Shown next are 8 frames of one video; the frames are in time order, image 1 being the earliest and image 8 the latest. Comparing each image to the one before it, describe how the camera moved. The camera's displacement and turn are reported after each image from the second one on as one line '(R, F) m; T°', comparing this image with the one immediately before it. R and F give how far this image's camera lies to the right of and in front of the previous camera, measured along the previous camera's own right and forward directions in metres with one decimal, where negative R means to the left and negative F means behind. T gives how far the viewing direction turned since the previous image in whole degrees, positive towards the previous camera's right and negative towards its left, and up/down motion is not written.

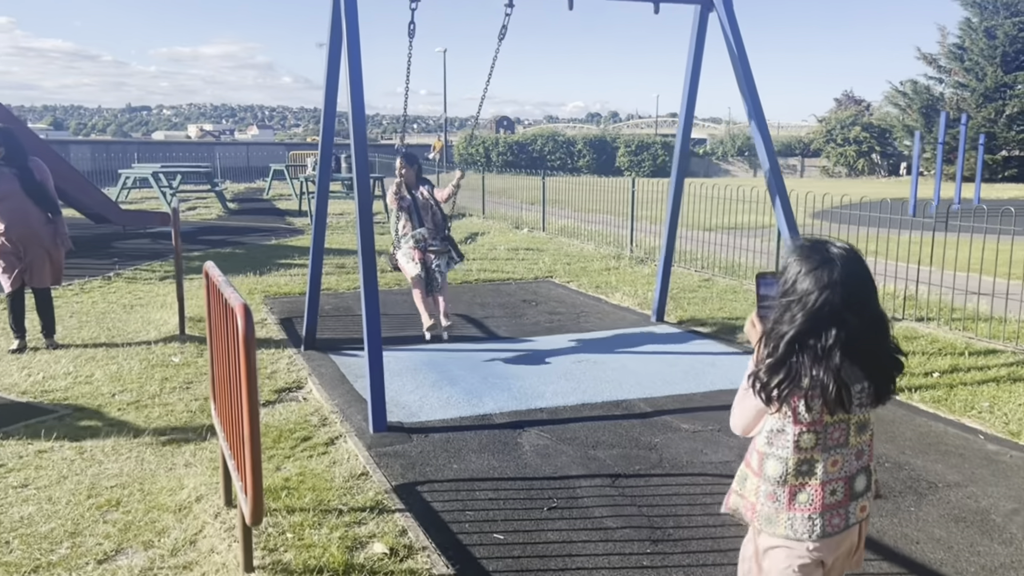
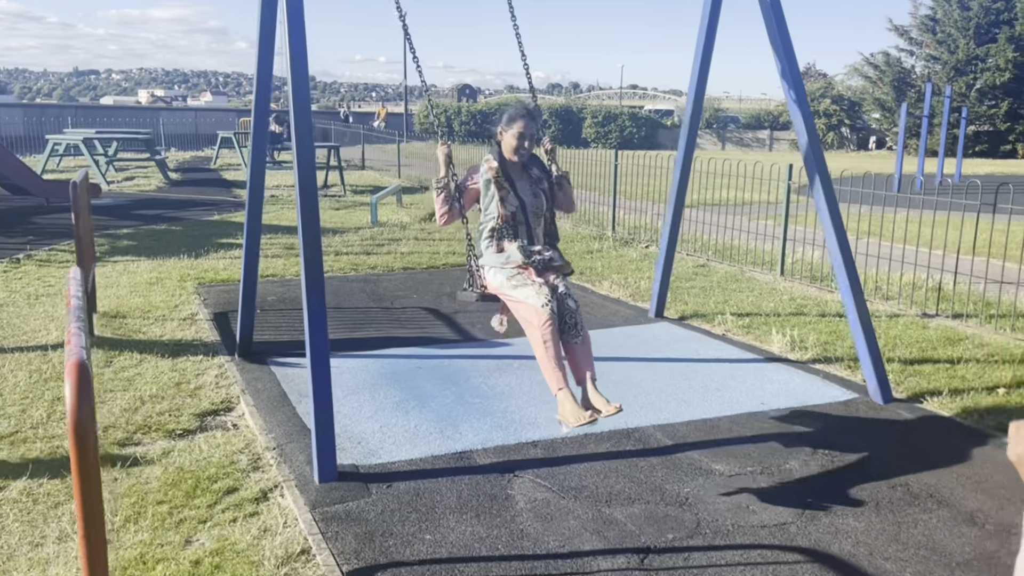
(-0.1, +1.1) m; +3°
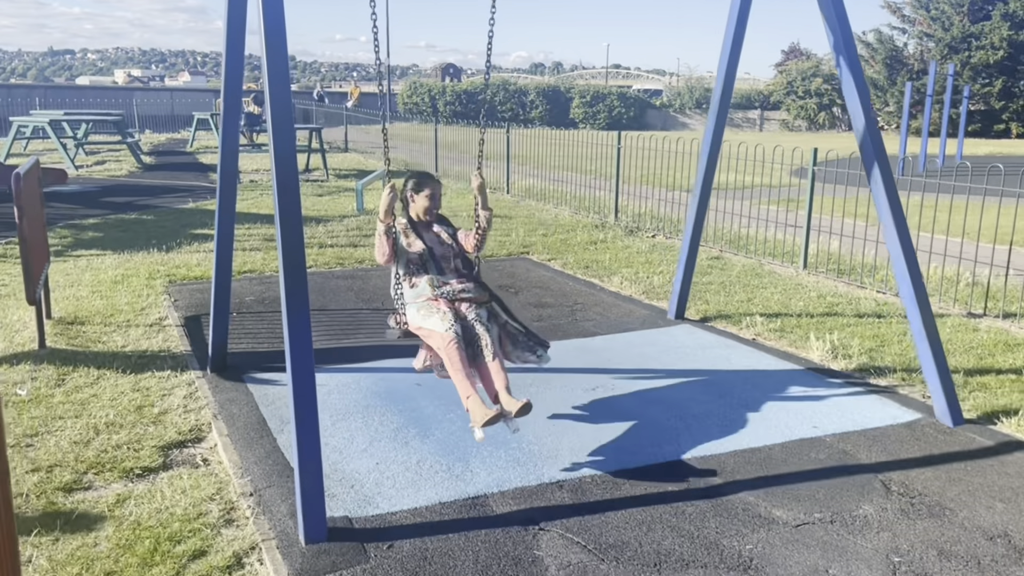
(-0.1, +0.7) m; +1°
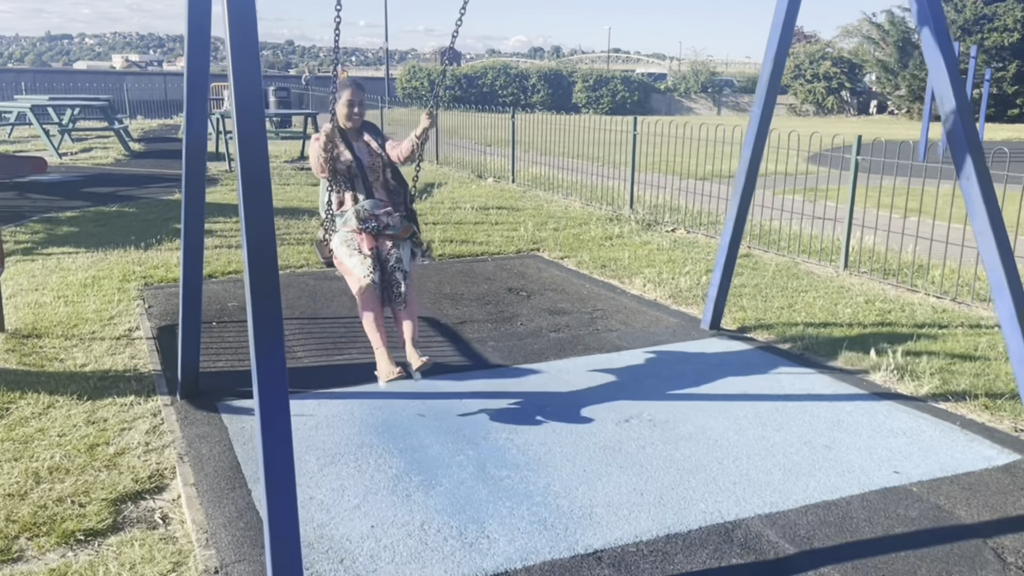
(-0.1, +0.7) m; 0°
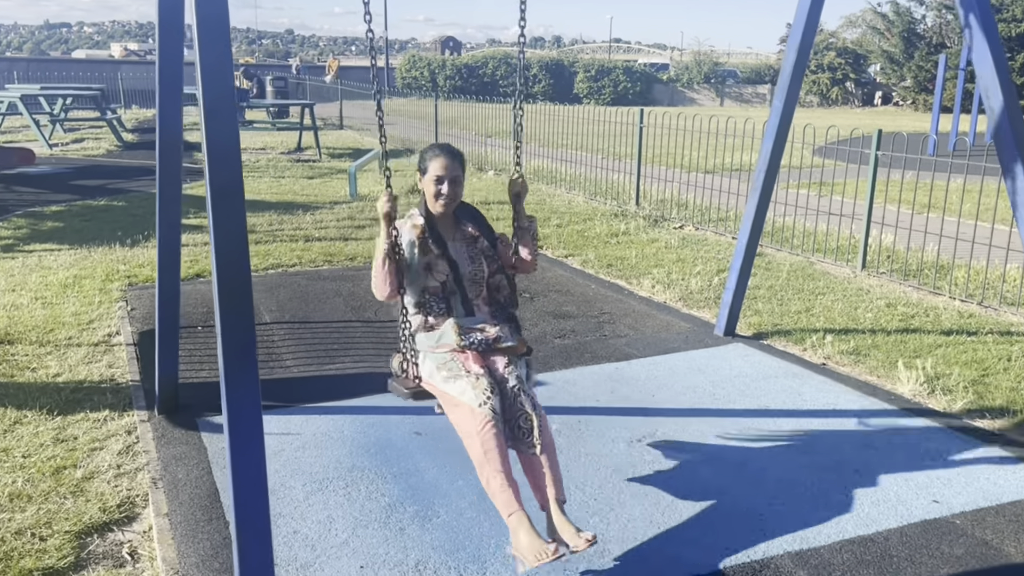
(0.0, +0.3) m; 0°
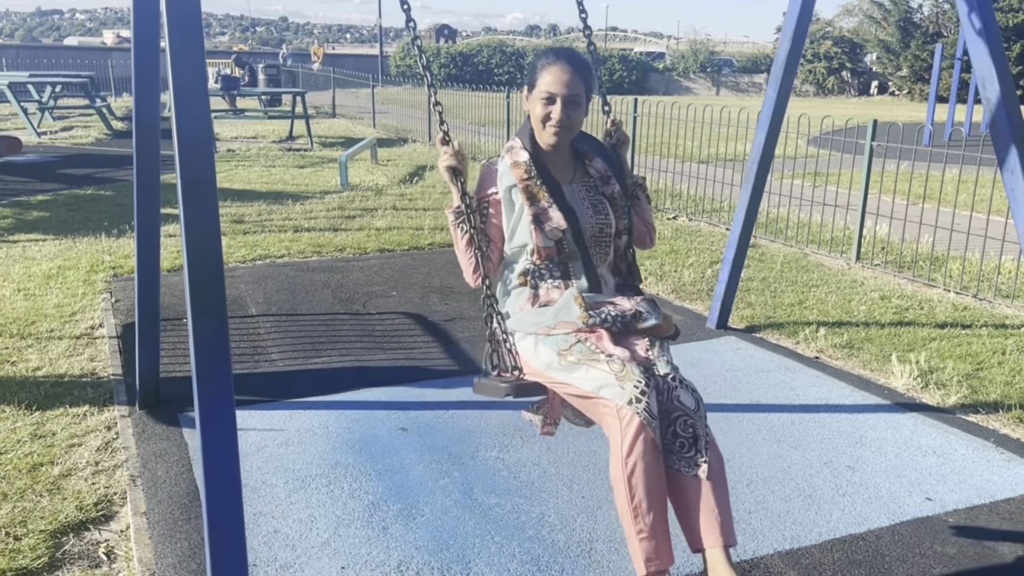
(0.0, +0.1) m; 0°
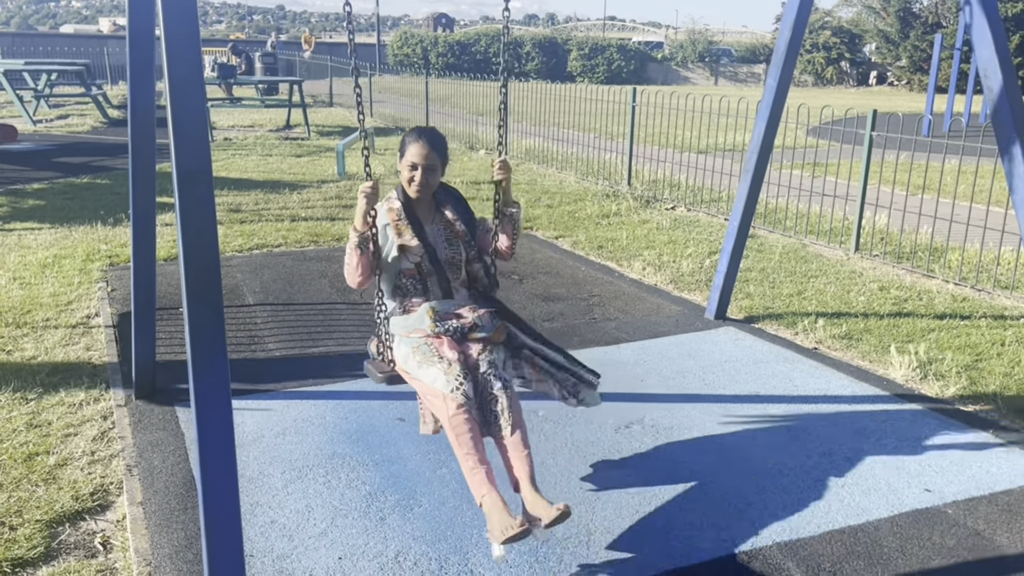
(0.0, 0.0) m; 0°
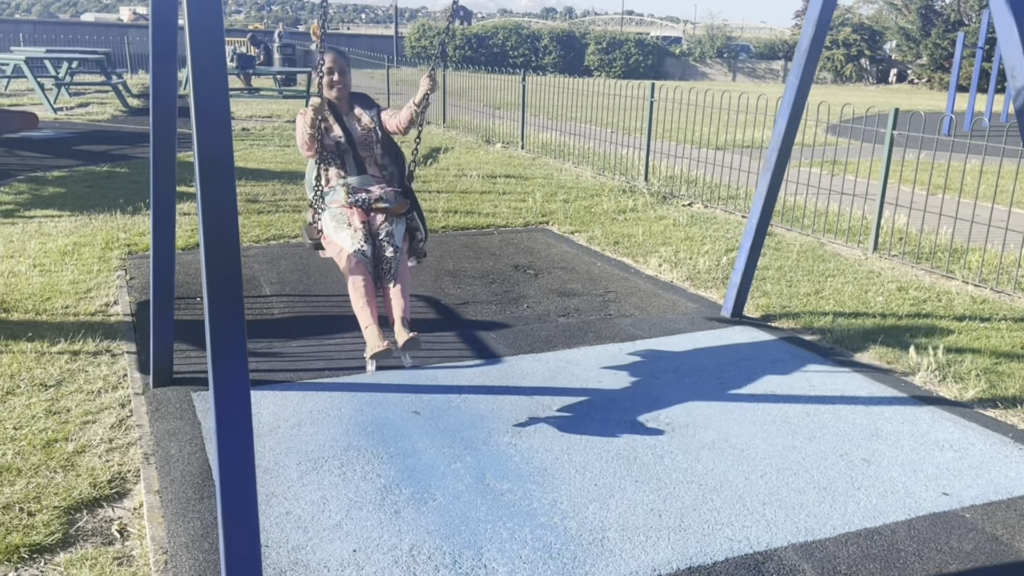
(0.0, 0.0) m; -1°
